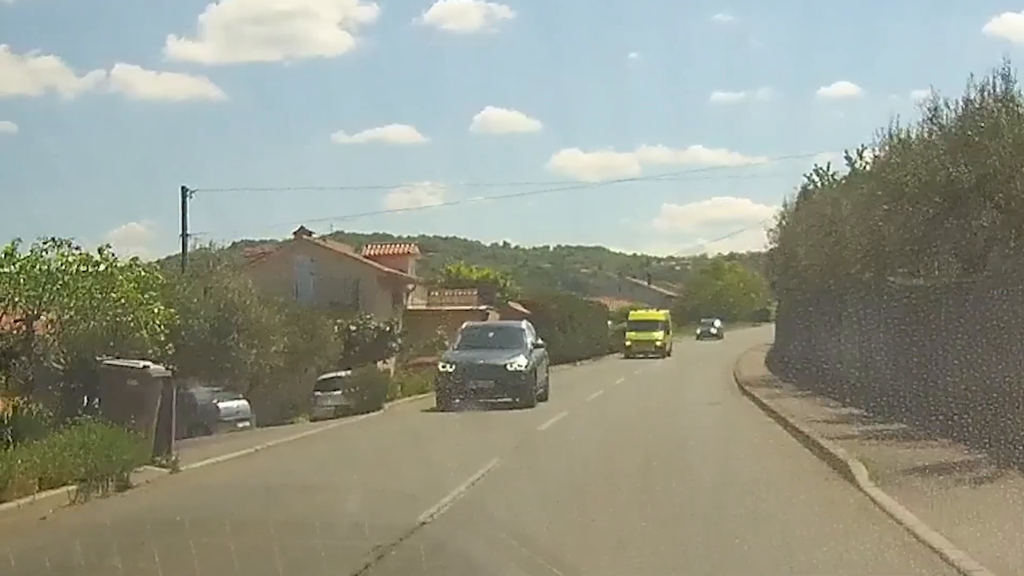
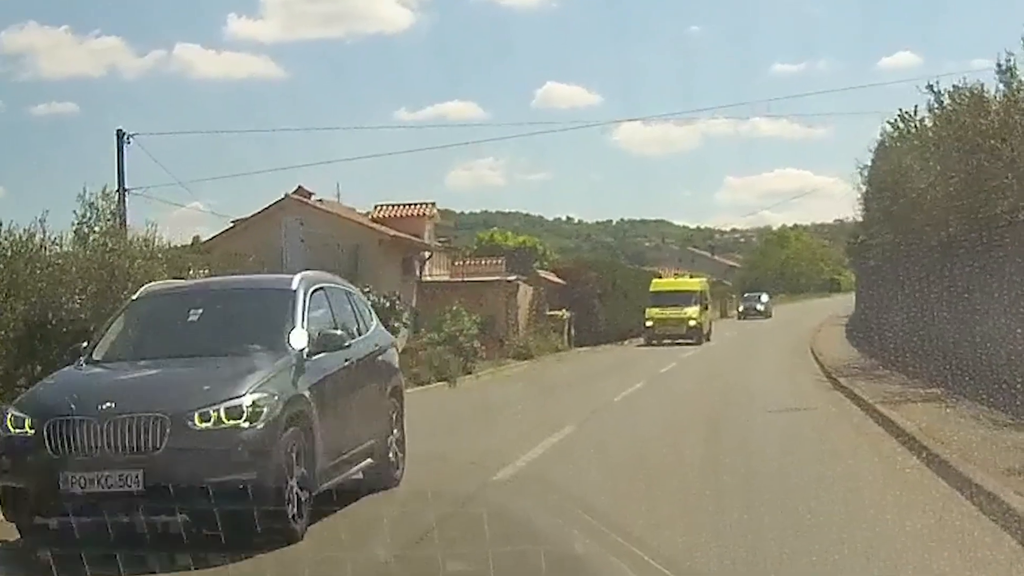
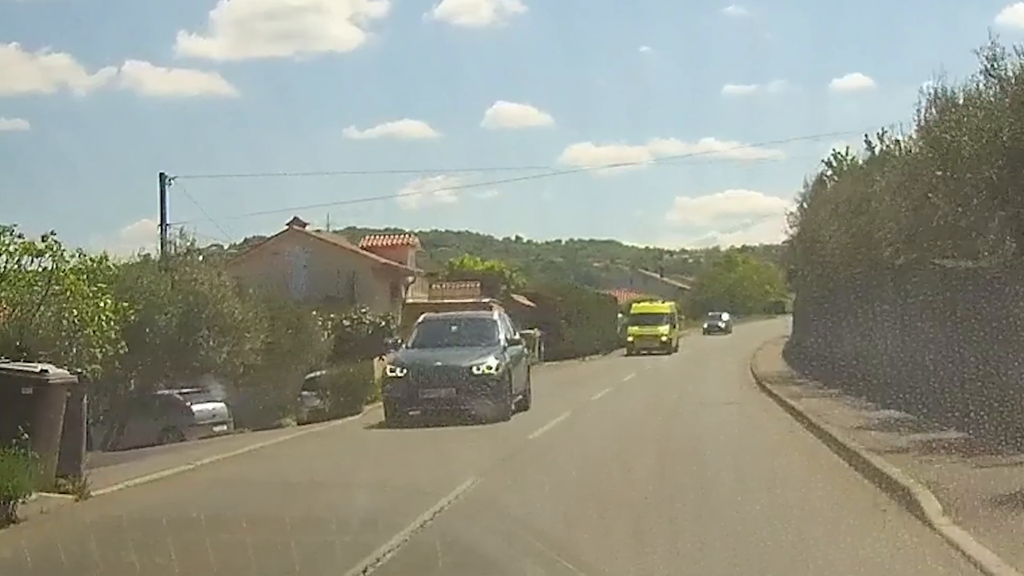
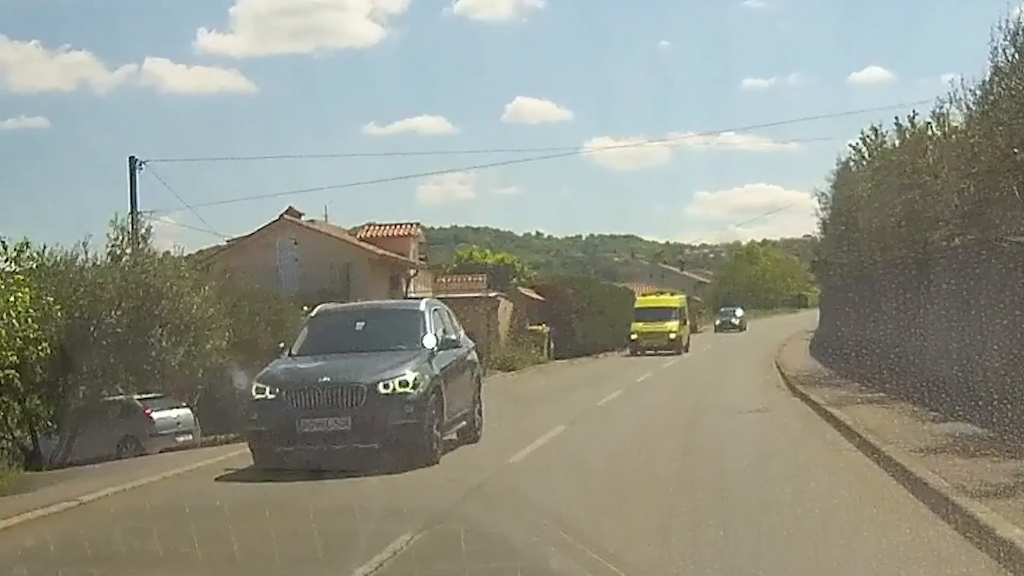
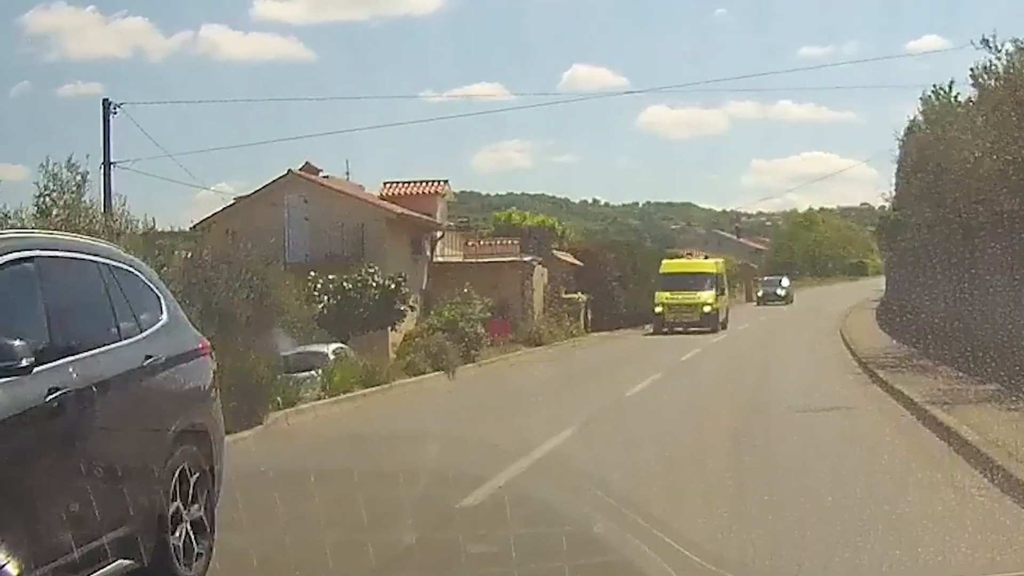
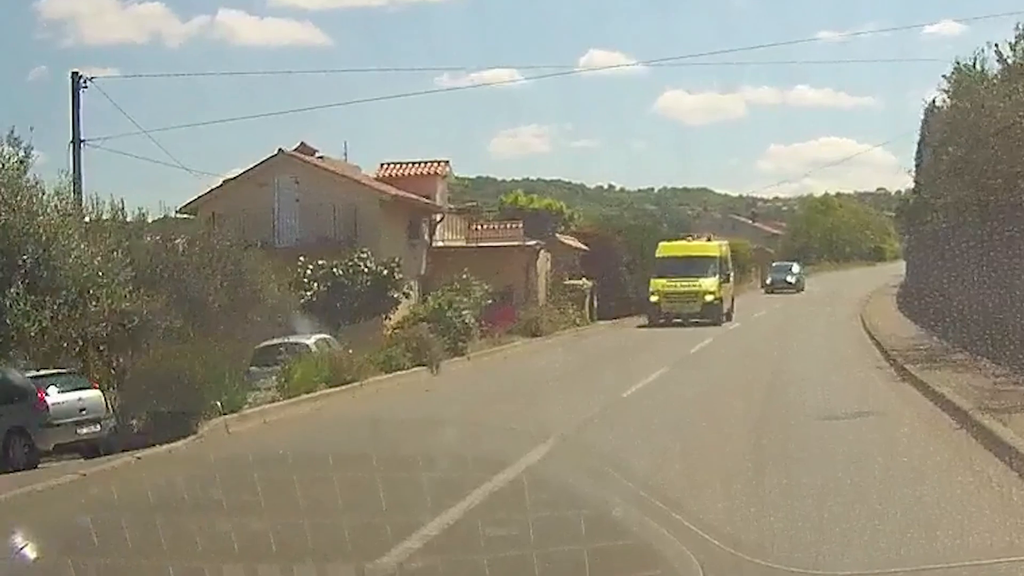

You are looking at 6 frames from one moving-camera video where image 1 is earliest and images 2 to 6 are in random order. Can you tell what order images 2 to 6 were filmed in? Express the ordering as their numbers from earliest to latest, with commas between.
3, 4, 2, 5, 6
